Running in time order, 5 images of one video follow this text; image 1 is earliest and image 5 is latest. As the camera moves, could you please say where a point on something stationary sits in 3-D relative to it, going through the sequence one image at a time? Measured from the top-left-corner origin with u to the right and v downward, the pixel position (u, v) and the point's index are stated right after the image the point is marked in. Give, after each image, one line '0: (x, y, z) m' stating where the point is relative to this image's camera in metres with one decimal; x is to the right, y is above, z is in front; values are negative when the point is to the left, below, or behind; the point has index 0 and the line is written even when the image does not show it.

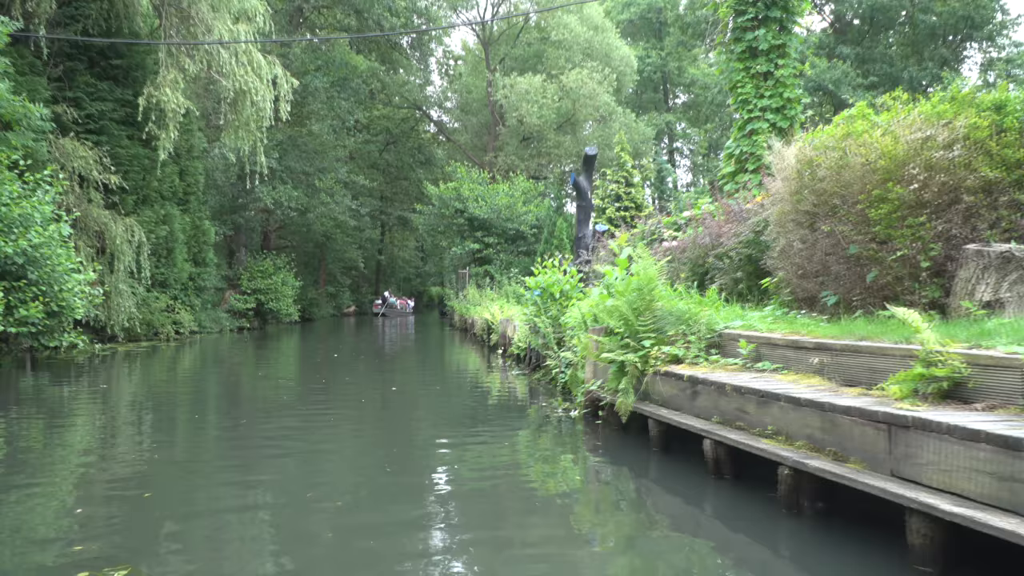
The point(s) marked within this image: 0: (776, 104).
0: (+2.5, +1.7, +9.3) m
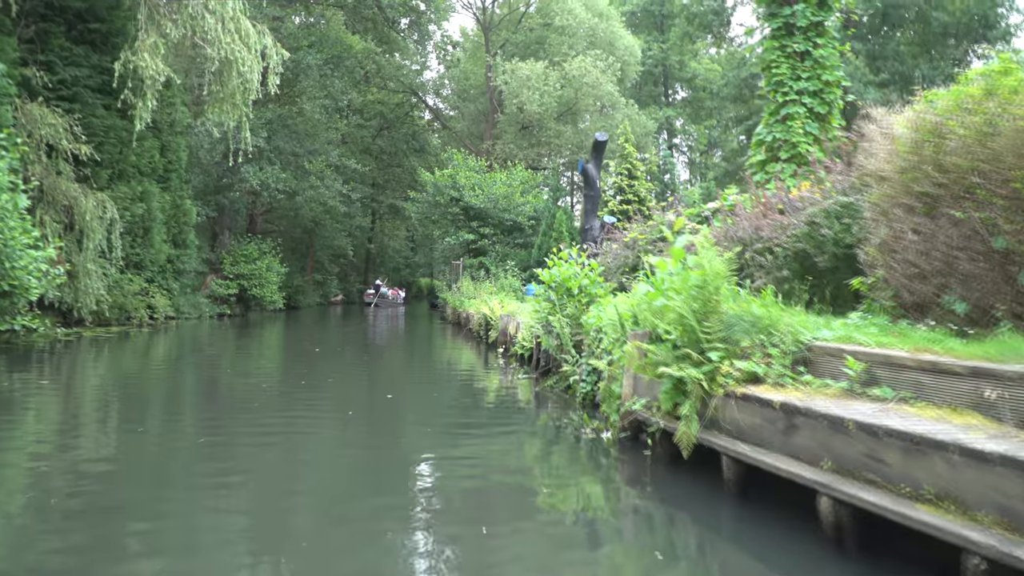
0: (+2.6, +1.7, +8.4) m
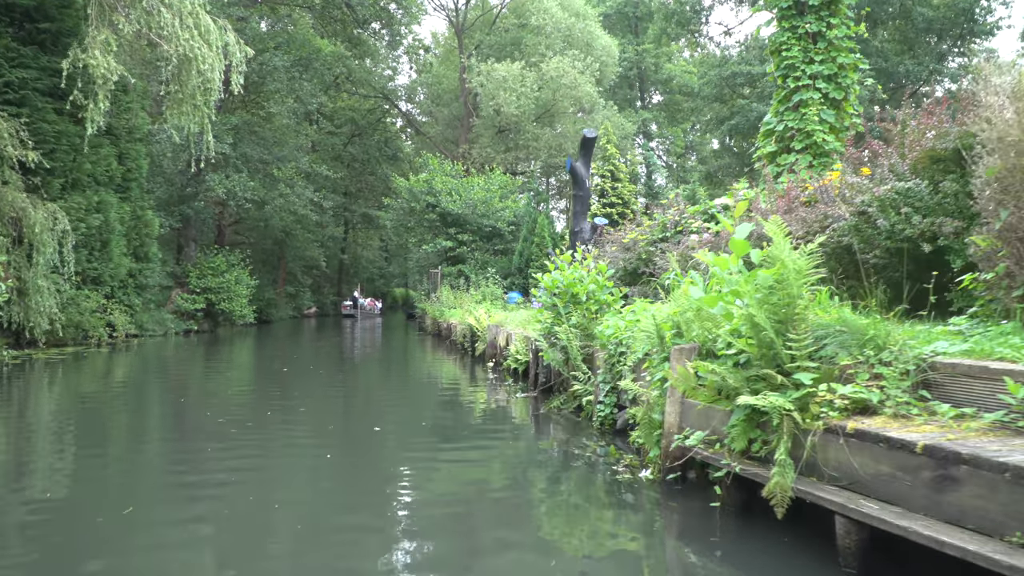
0: (+2.5, +1.7, +7.7) m
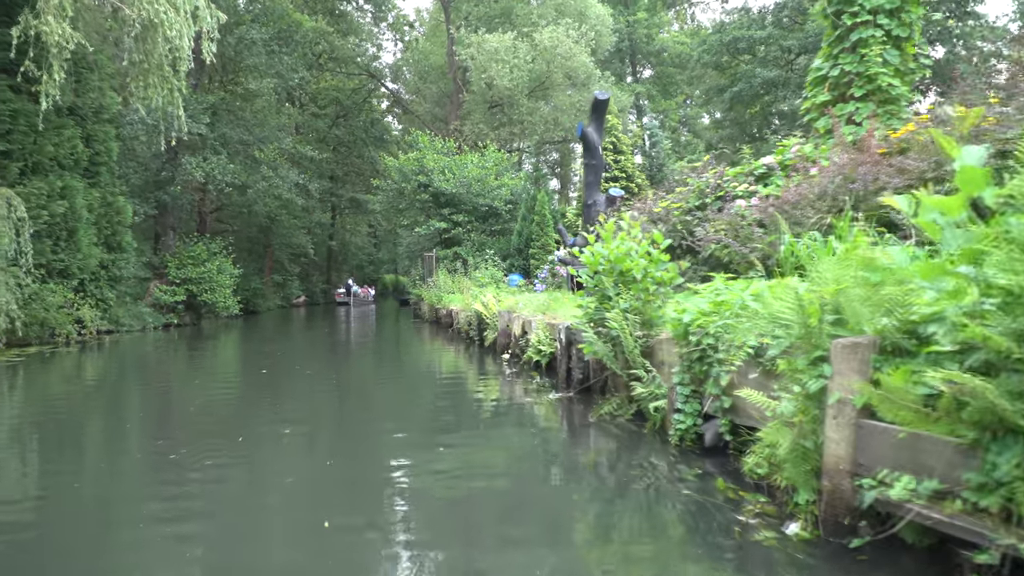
0: (+2.6, +1.9, +6.6) m
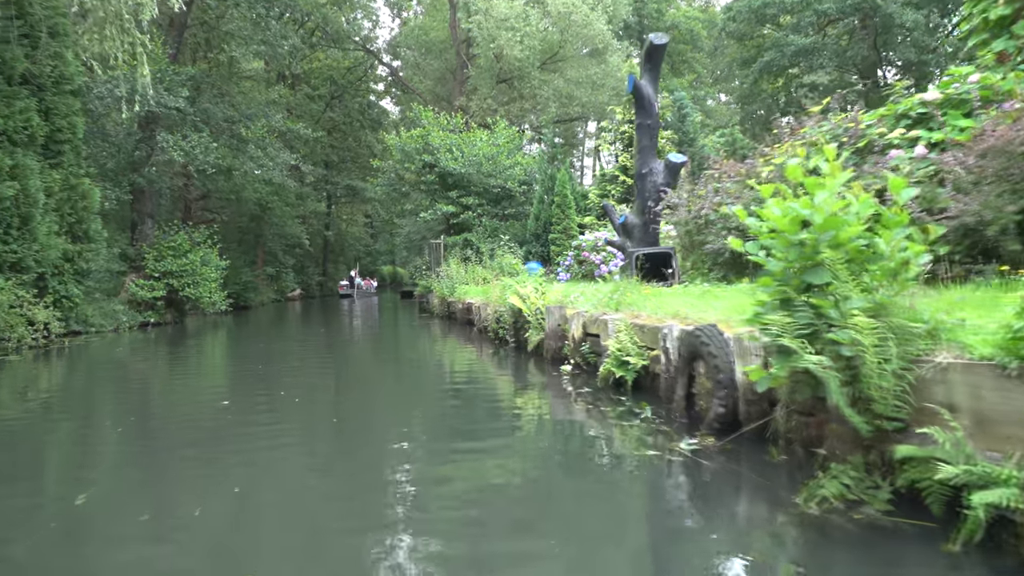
0: (+2.9, +2.0, +4.8) m
